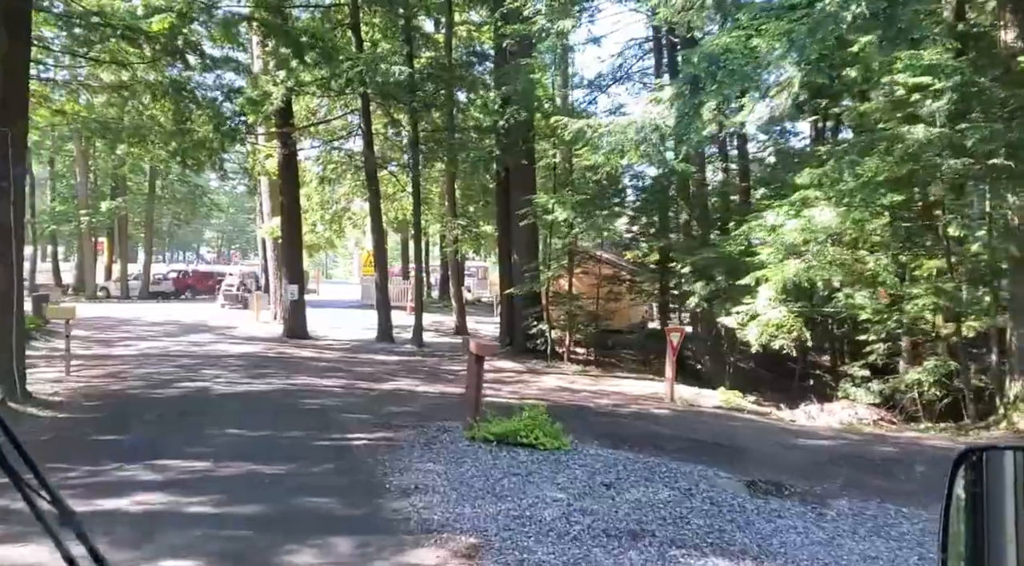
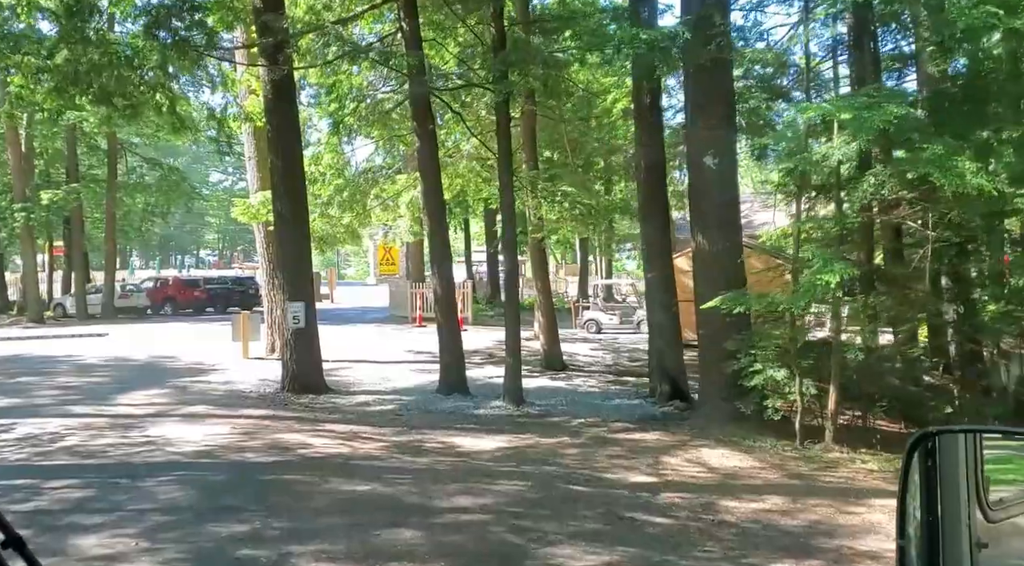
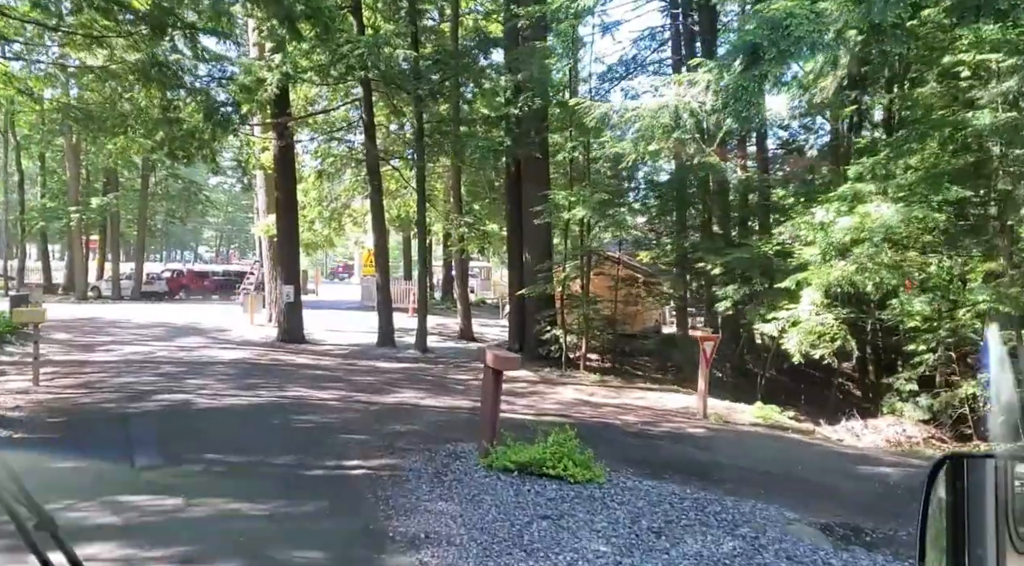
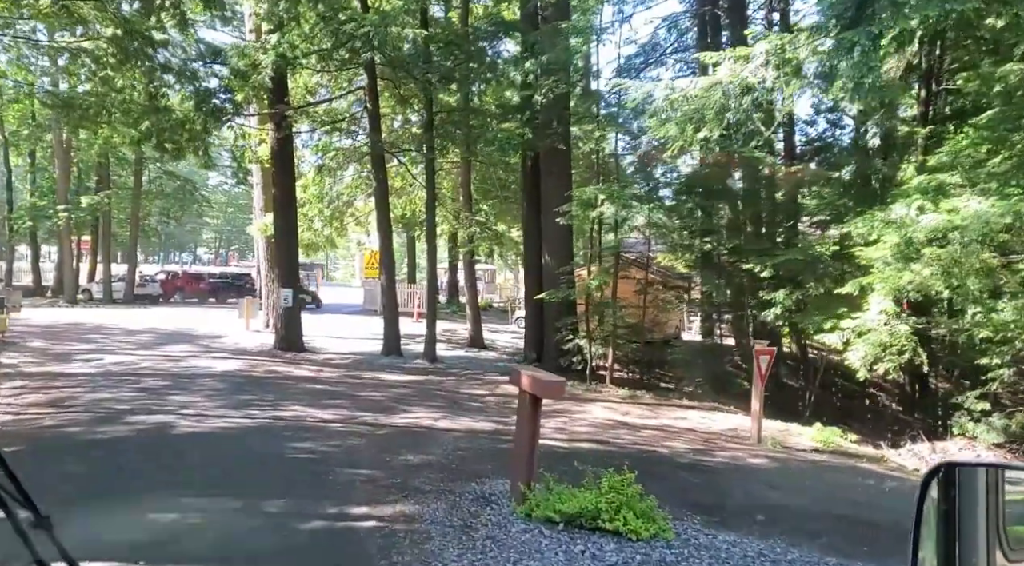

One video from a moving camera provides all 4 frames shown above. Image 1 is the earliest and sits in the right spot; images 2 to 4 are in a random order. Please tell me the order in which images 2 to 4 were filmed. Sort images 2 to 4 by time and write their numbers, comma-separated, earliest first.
3, 4, 2
